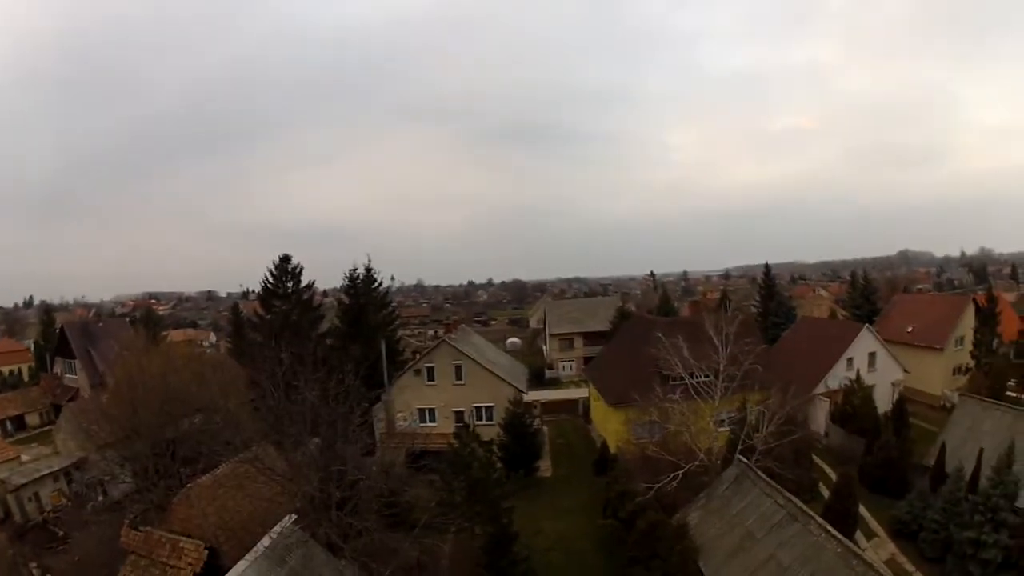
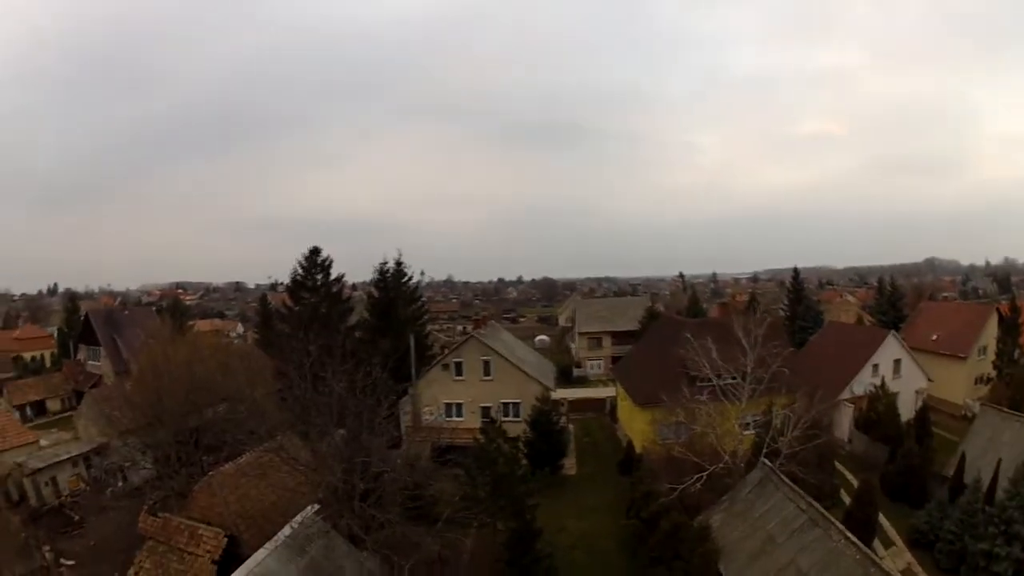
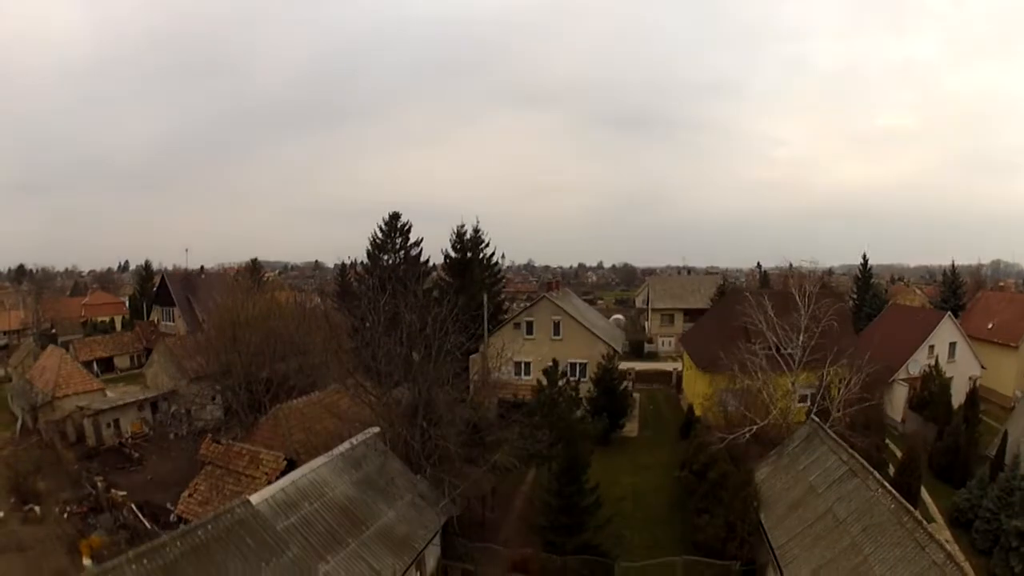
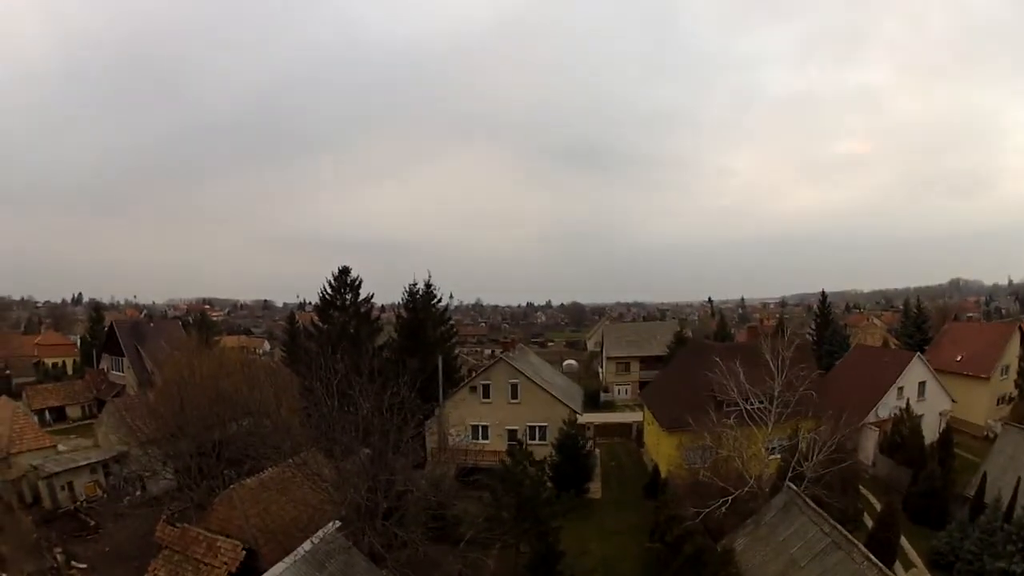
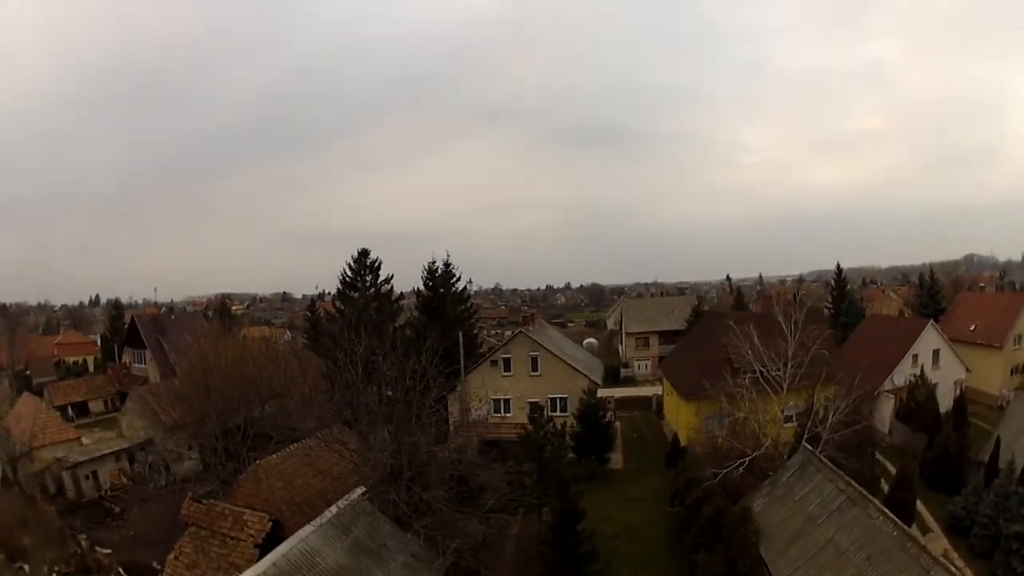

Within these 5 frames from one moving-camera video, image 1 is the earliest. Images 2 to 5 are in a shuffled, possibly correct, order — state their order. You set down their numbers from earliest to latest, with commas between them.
2, 4, 5, 3
